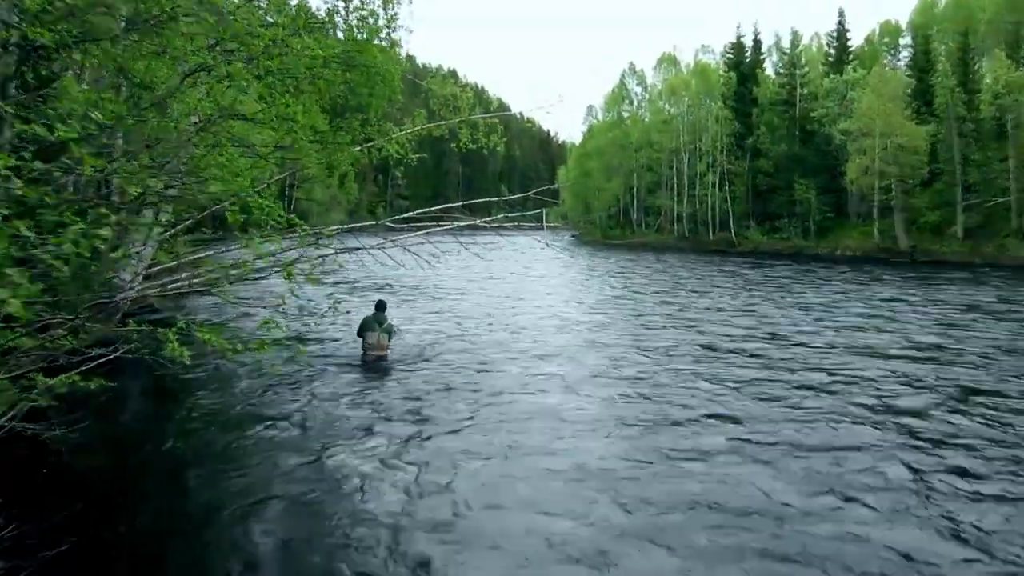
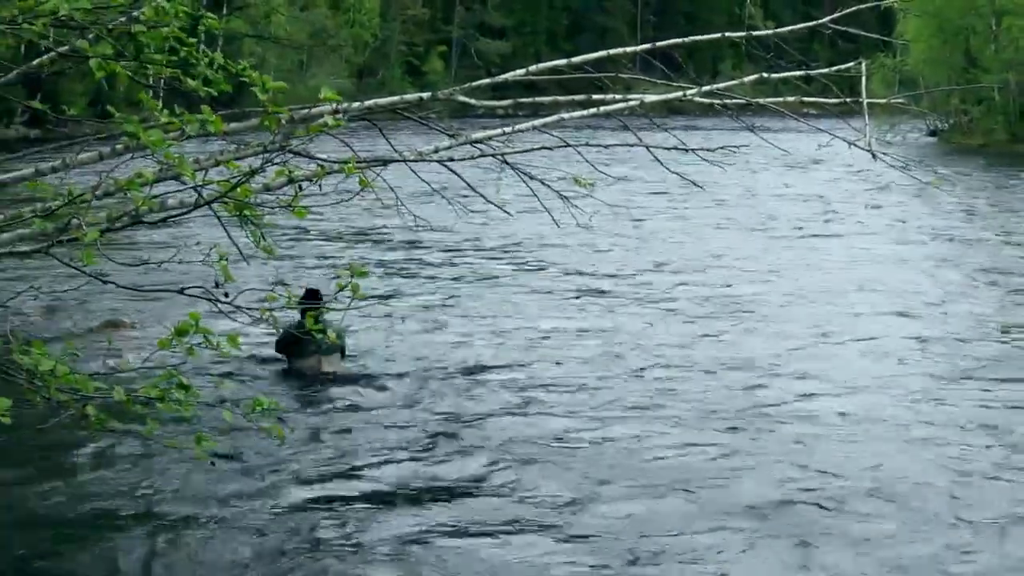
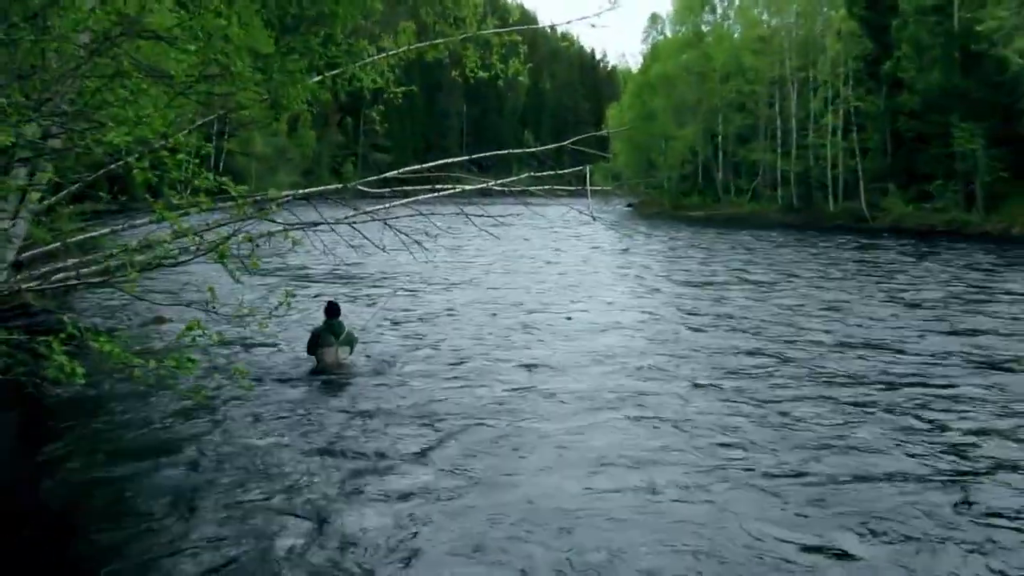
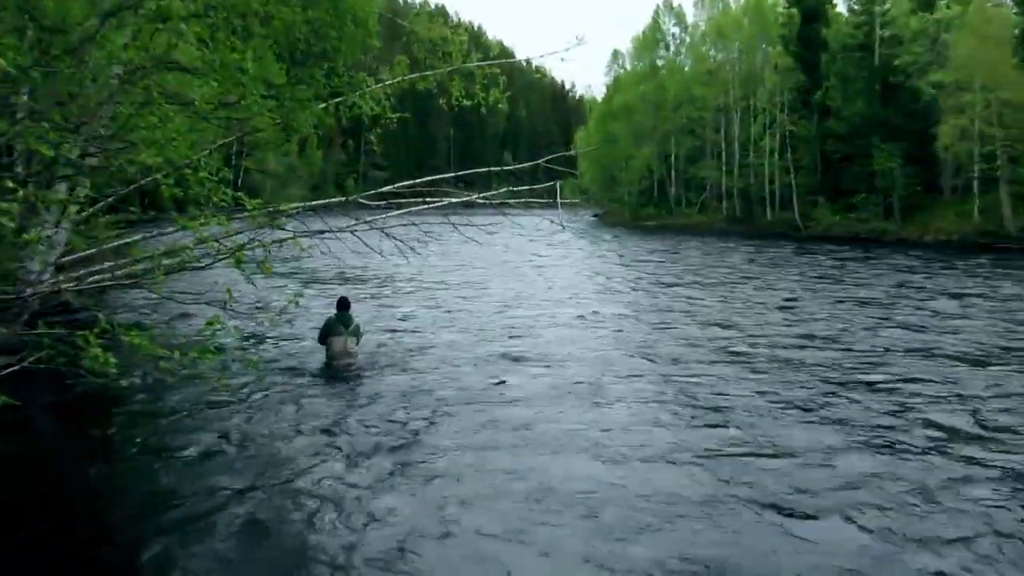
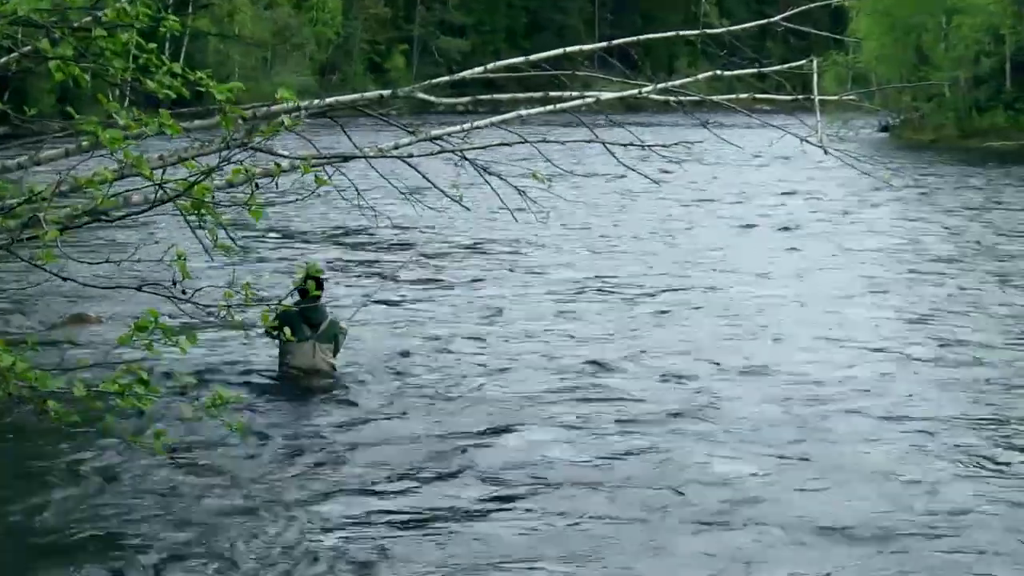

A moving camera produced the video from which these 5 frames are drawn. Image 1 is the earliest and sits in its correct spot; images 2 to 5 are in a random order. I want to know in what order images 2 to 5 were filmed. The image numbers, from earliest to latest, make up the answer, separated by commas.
4, 3, 5, 2
